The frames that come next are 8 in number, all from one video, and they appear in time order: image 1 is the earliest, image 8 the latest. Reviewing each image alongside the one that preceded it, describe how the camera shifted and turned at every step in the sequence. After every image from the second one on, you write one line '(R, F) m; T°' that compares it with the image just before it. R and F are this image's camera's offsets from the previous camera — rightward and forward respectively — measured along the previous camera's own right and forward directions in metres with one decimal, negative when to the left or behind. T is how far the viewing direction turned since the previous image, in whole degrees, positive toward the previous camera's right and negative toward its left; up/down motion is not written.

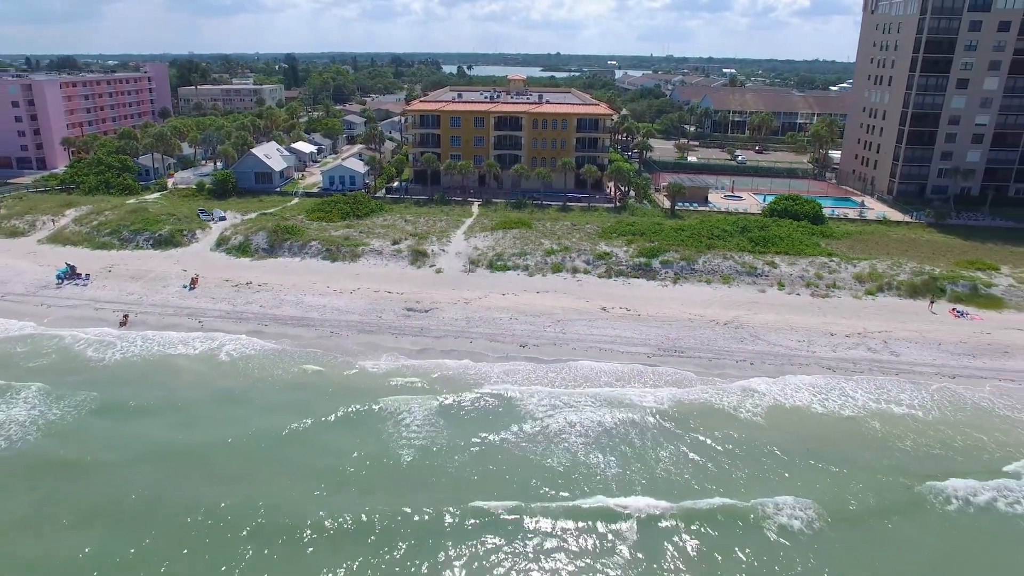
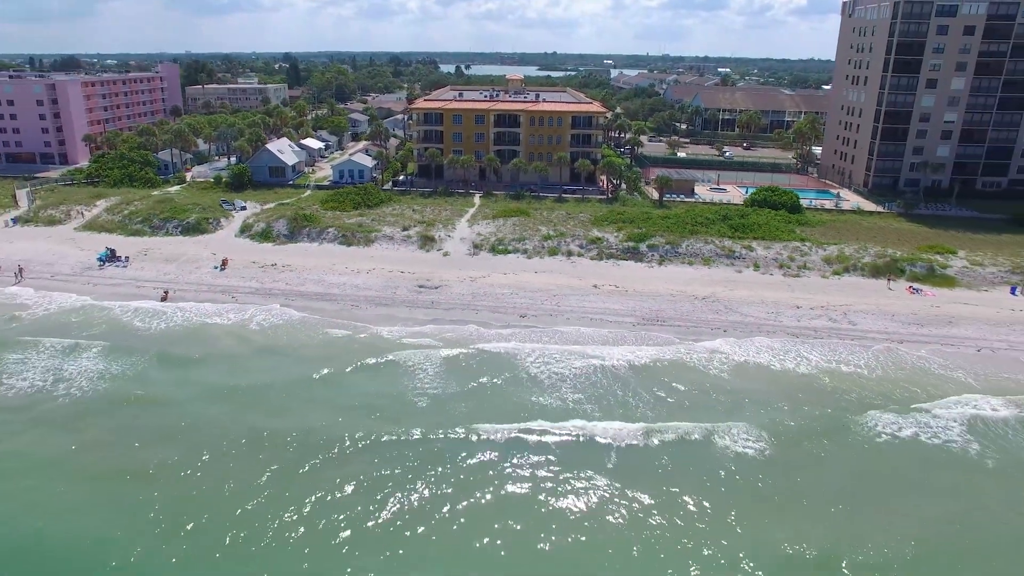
(-0.2, -4.1) m; 0°
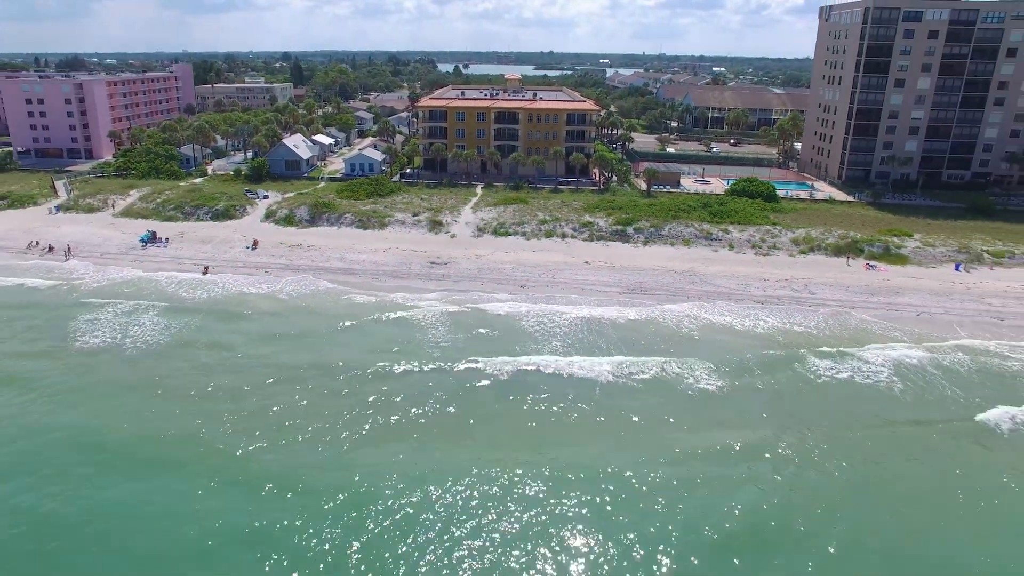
(-0.2, -5.1) m; 0°
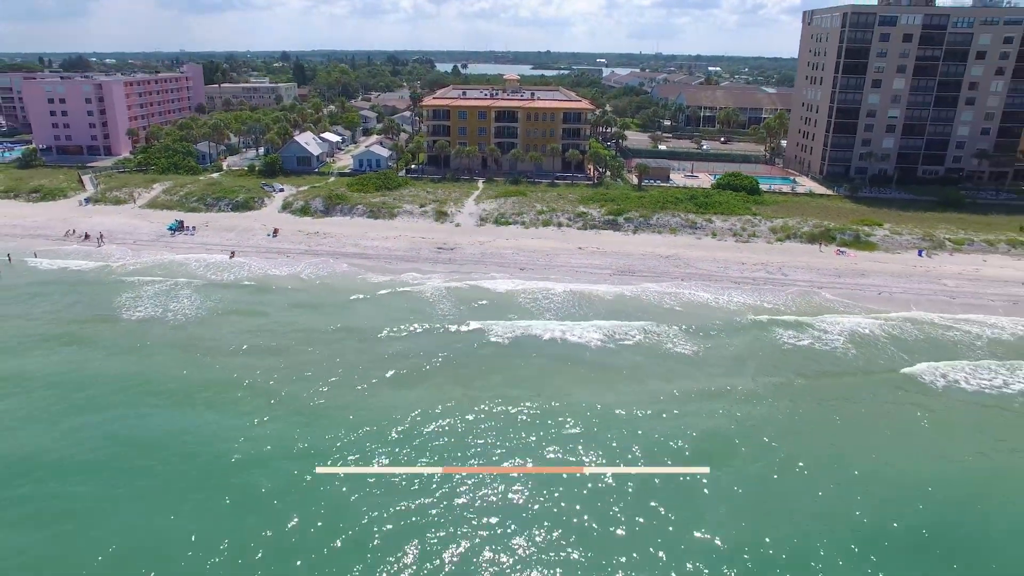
(-0.2, -4.2) m; 0°
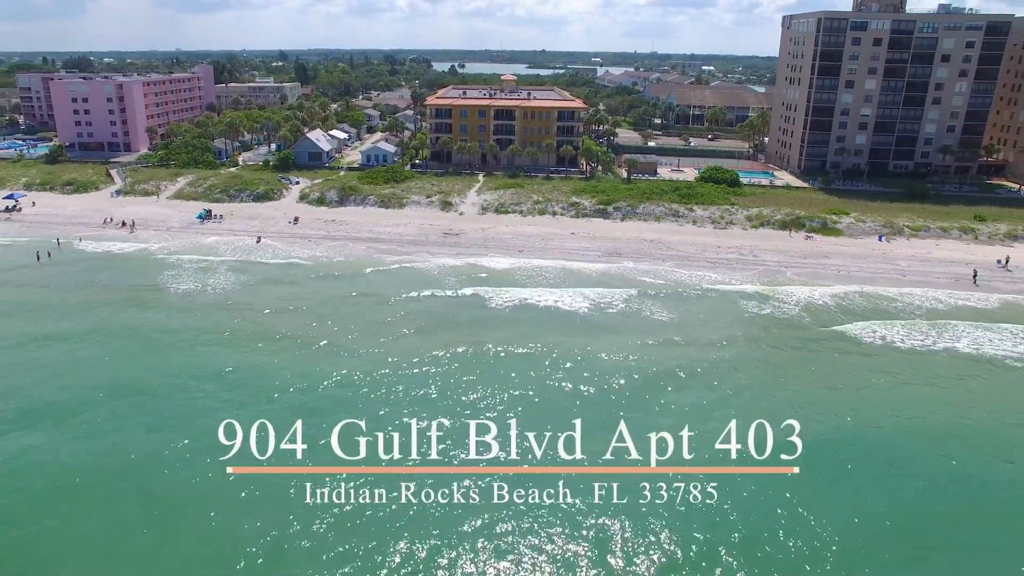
(-0.2, -5.3) m; 0°
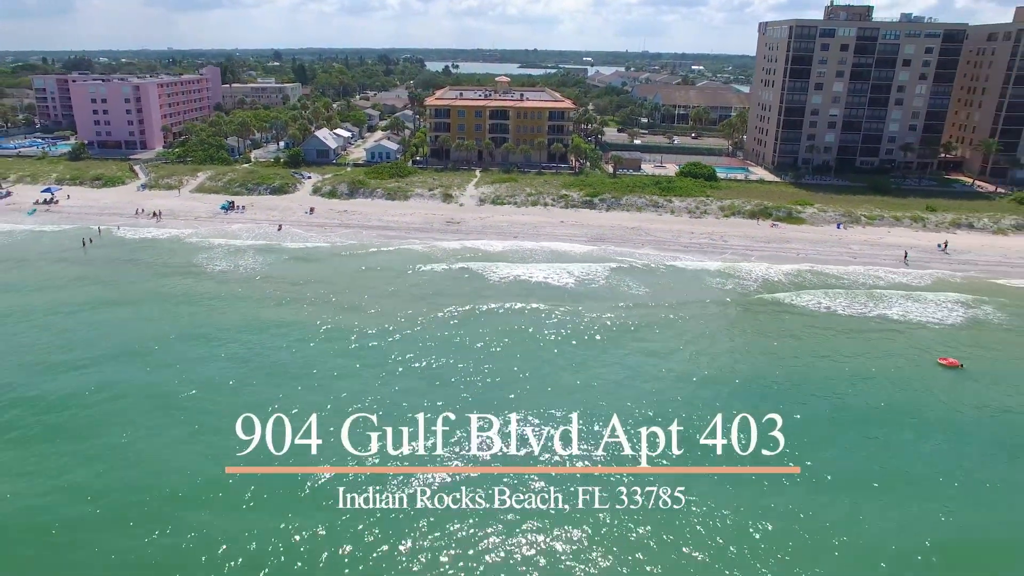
(-0.2, -6.1) m; +1°
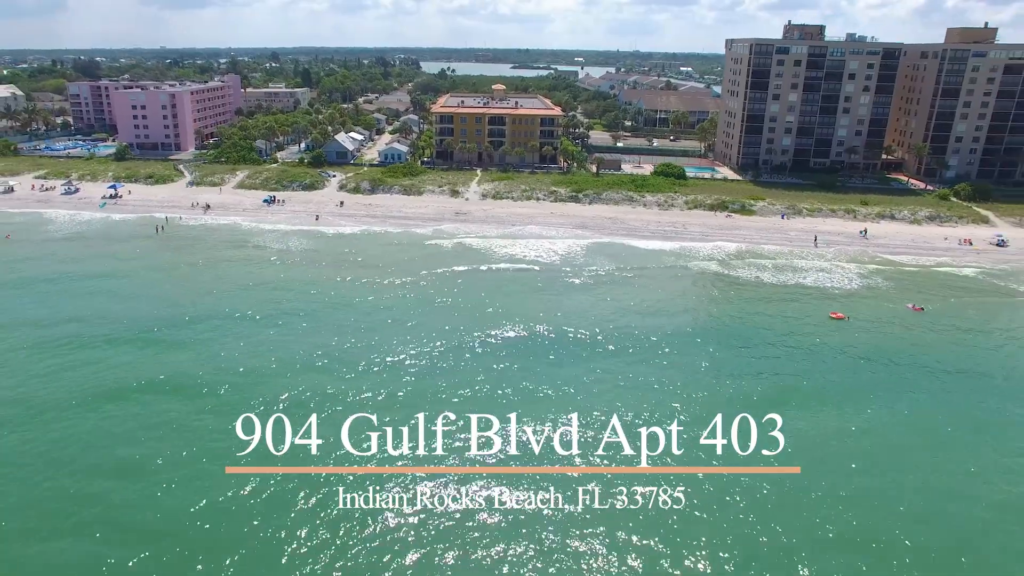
(-0.5, -12.1) m; +1°
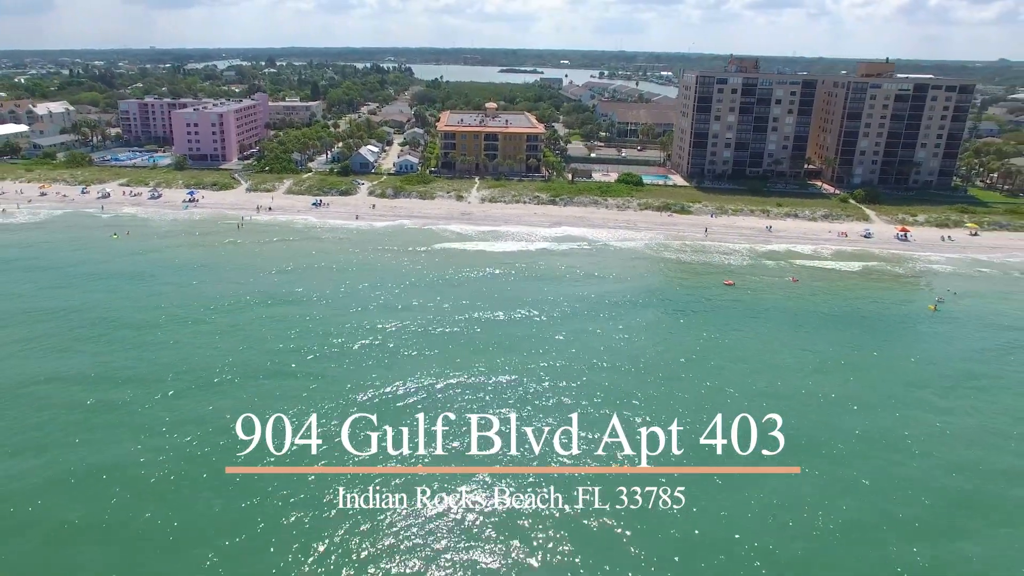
(-0.7, -22.4) m; +1°
